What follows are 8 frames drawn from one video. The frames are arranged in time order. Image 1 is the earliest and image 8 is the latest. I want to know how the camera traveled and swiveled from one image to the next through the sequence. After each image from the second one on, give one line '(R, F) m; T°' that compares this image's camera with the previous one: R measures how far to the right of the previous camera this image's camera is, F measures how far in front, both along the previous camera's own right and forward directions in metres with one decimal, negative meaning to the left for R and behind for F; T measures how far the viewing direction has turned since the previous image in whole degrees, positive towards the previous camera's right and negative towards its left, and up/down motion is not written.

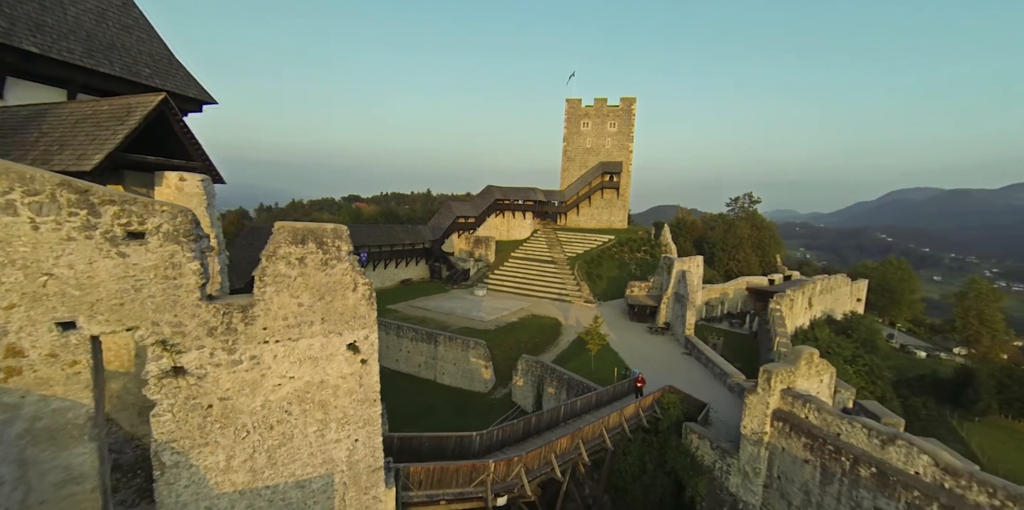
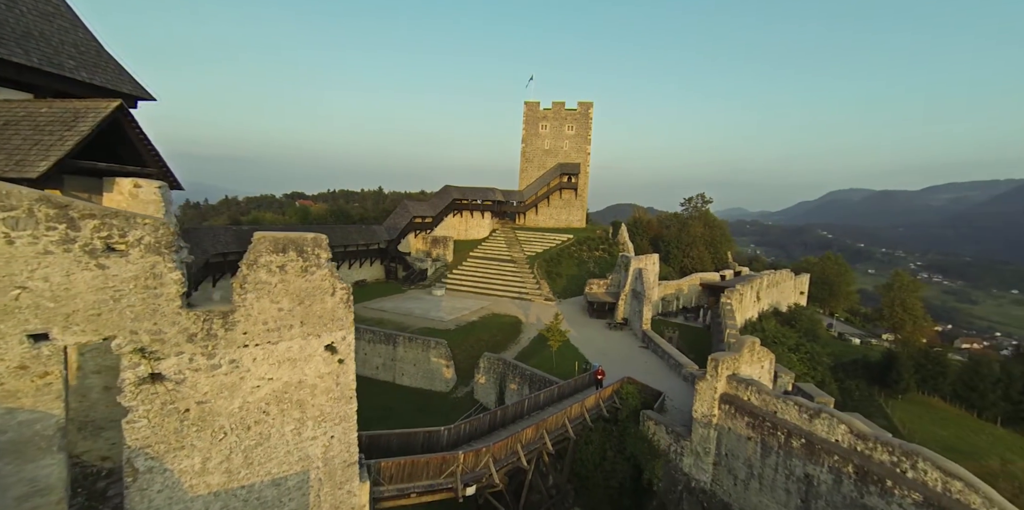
(0.0, -0.3) m; +5°
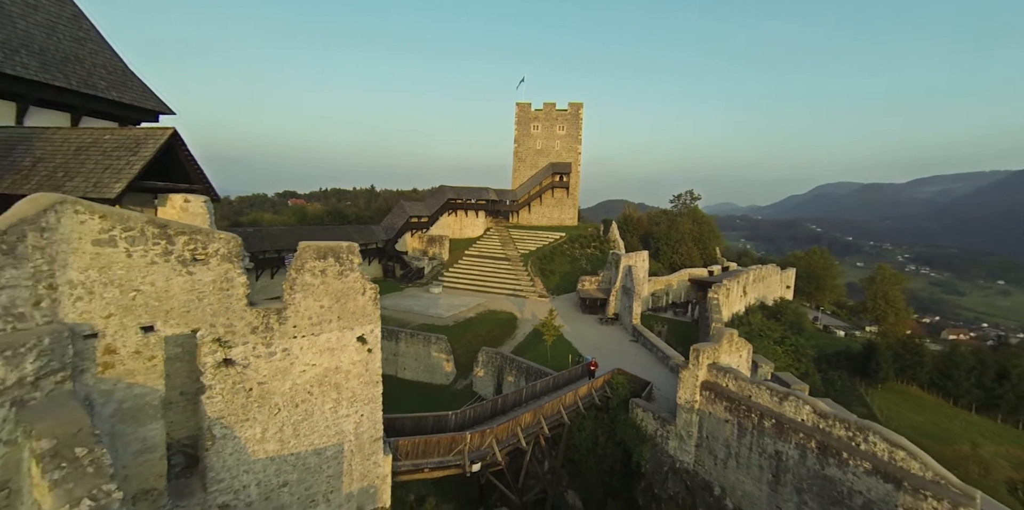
(-0.1, -0.7) m; +1°
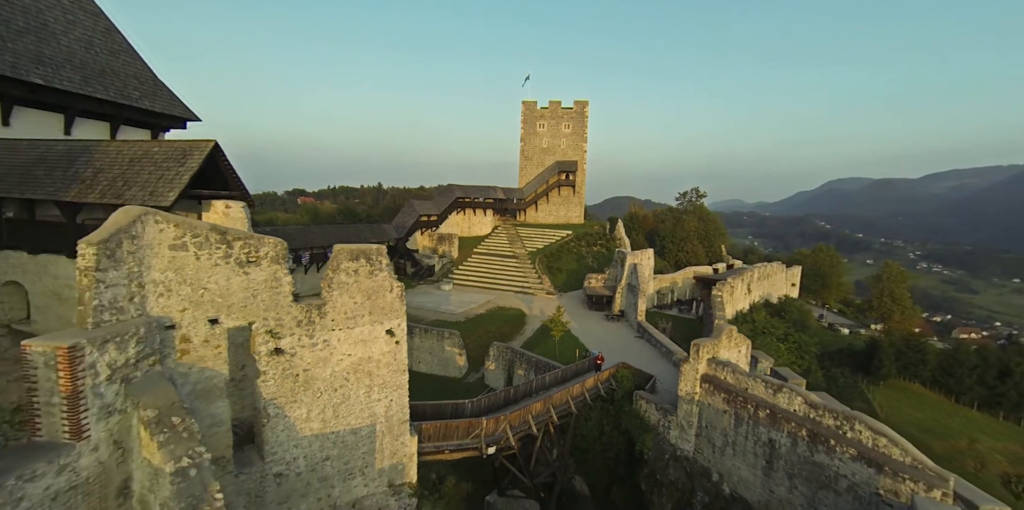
(-0.1, -0.6) m; -1°
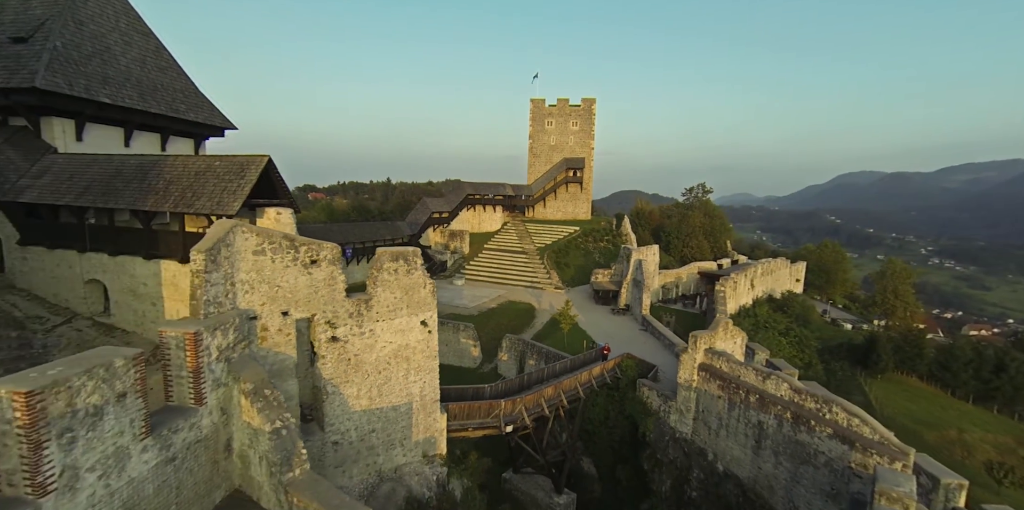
(-0.2, -0.9) m; -1°
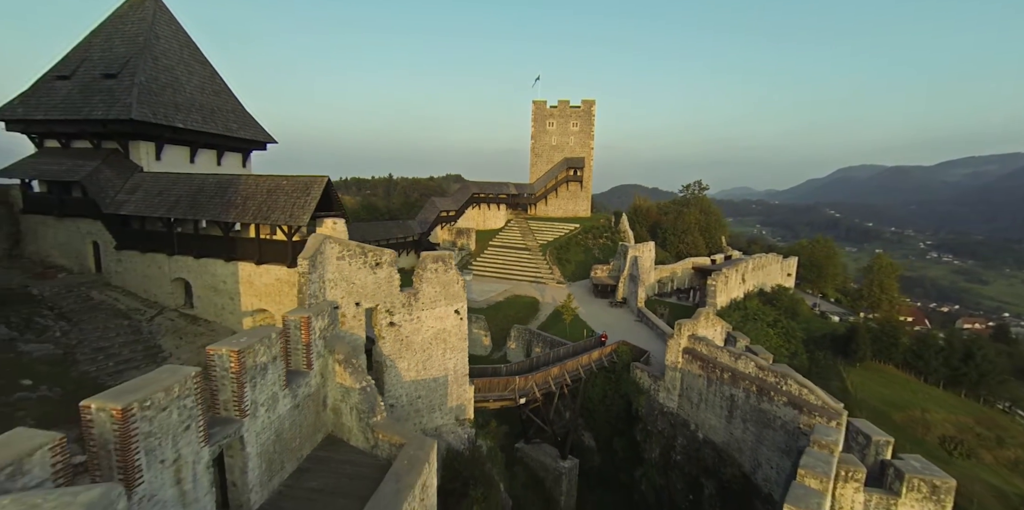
(-0.3, -1.7) m; 0°
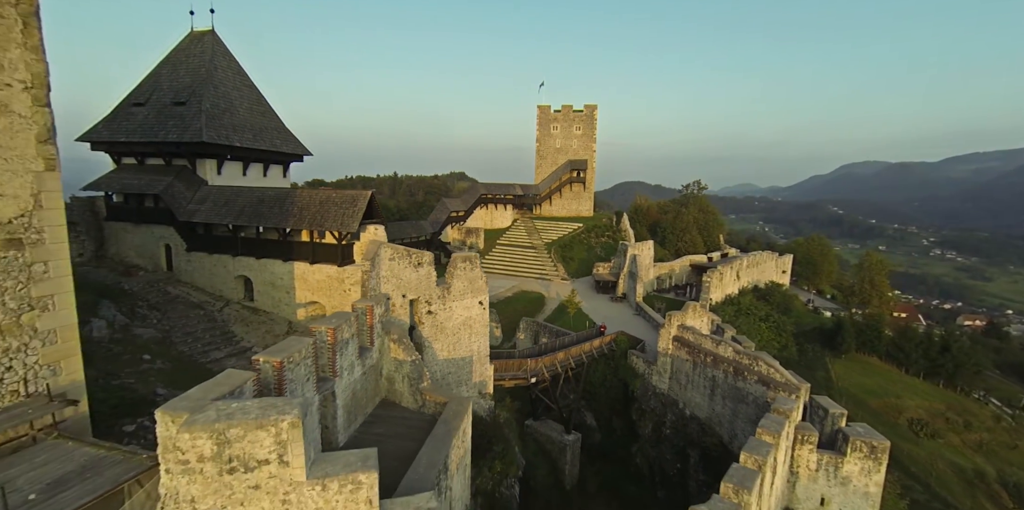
(-0.3, -1.7) m; 0°
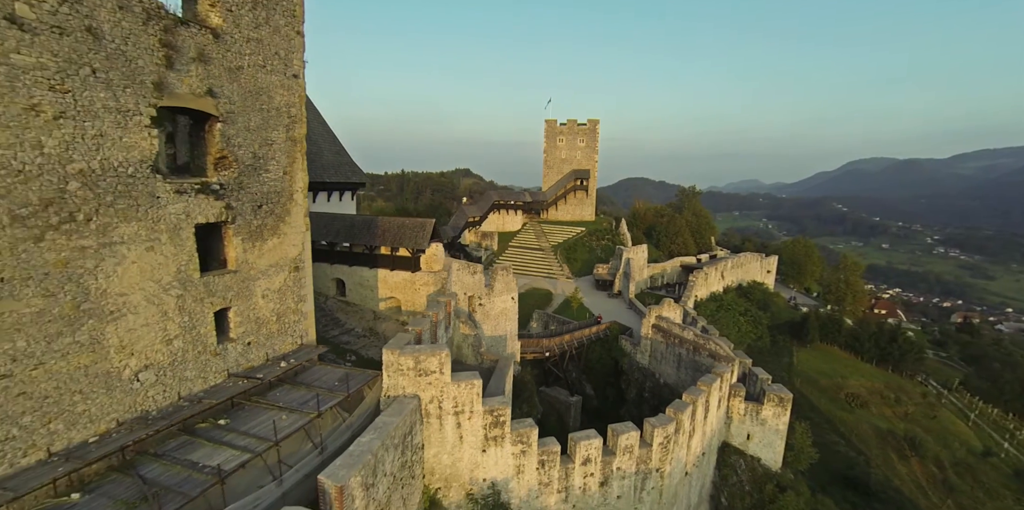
(-0.6, -4.5) m; 0°
